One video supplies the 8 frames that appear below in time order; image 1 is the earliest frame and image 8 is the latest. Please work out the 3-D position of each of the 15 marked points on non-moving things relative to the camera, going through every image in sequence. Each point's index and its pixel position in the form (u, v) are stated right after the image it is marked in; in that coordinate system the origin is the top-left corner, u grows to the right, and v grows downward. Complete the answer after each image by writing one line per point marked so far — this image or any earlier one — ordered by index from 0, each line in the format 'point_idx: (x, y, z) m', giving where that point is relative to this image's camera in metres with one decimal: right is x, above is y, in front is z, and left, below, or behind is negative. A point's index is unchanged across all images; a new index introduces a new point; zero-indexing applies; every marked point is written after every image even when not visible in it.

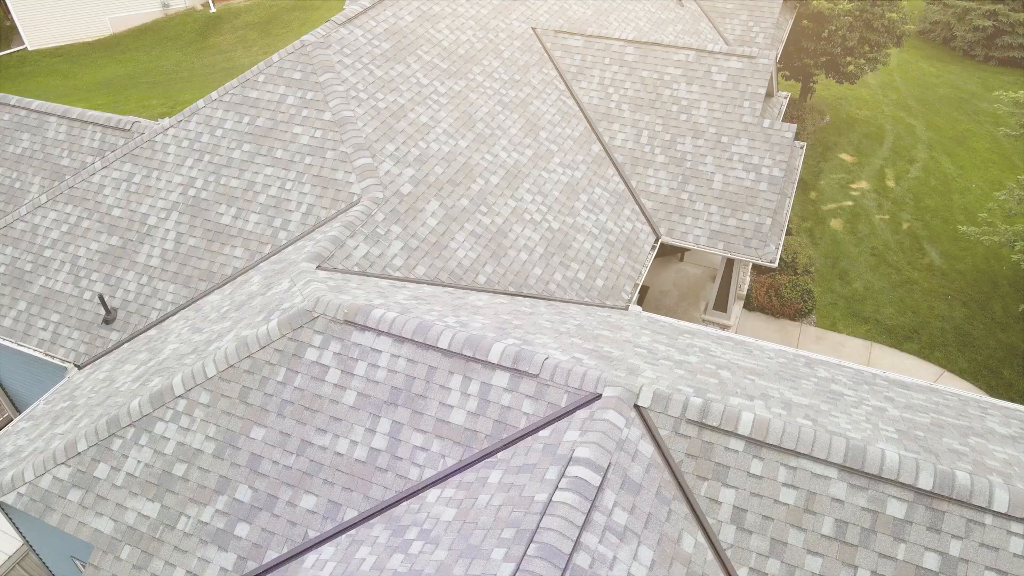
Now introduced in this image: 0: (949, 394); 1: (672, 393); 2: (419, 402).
0: (+7.7, -1.9, +13.2) m
1: (+1.9, -1.3, +9.2) m
2: (-1.2, -1.5, +9.8) m
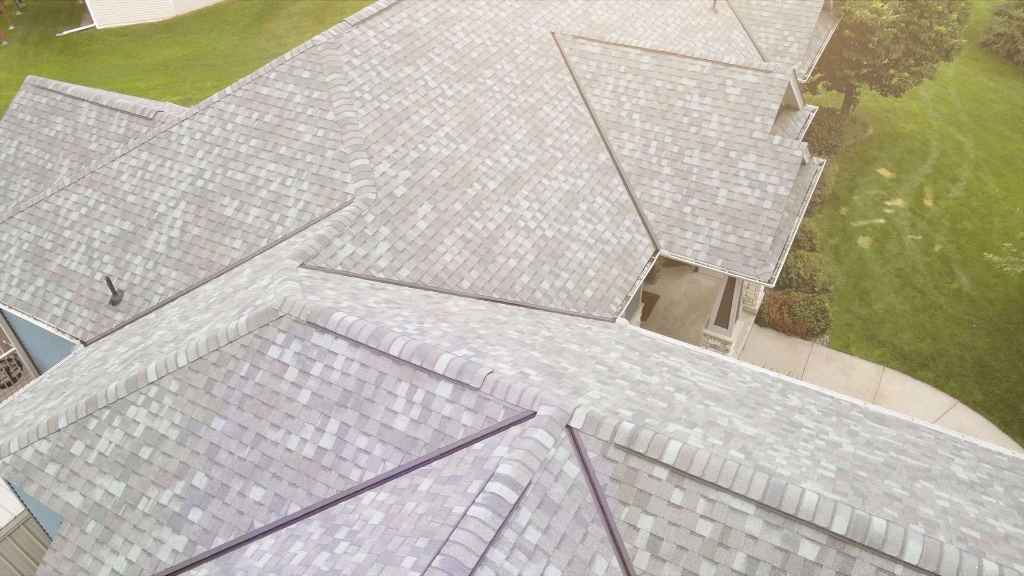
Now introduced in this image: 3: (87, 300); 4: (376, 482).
0: (+7.1, -2.5, +12.9) m
1: (+1.1, -1.6, +9.3) m
2: (-2.0, -1.6, +10.2) m
3: (-9.0, -0.2, +16.0) m
4: (-1.7, -2.5, +9.6) m
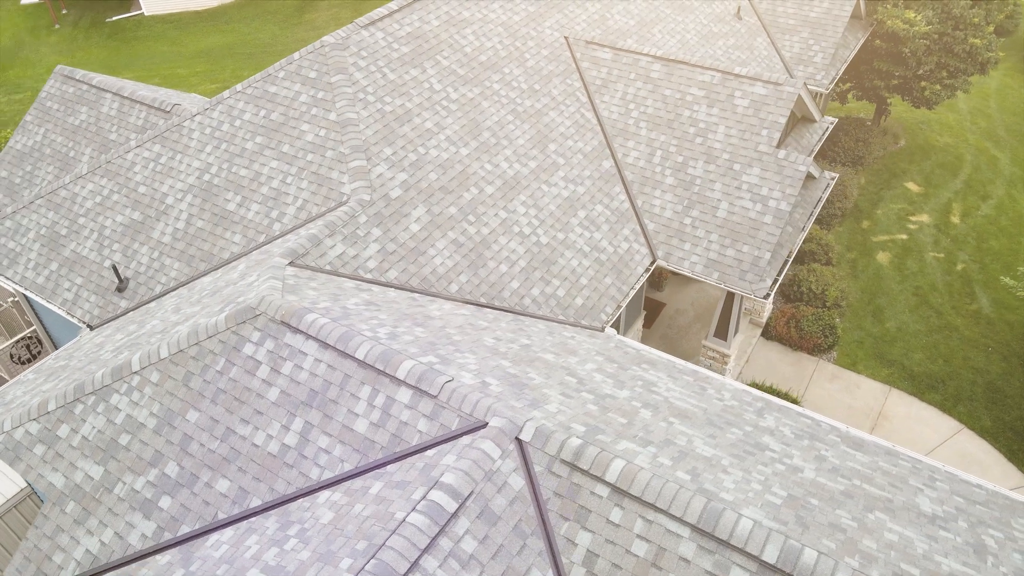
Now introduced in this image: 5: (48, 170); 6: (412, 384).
0: (+6.6, -2.9, +12.8) m
1: (+0.5, -1.8, +9.4) m
2: (-2.5, -1.7, +10.5) m
3: (-9.2, +0.1, +16.6) m
4: (-2.4, -2.5, +9.9) m
5: (-12.1, +3.1, +19.7) m
6: (-1.3, -1.3, +10.2) m
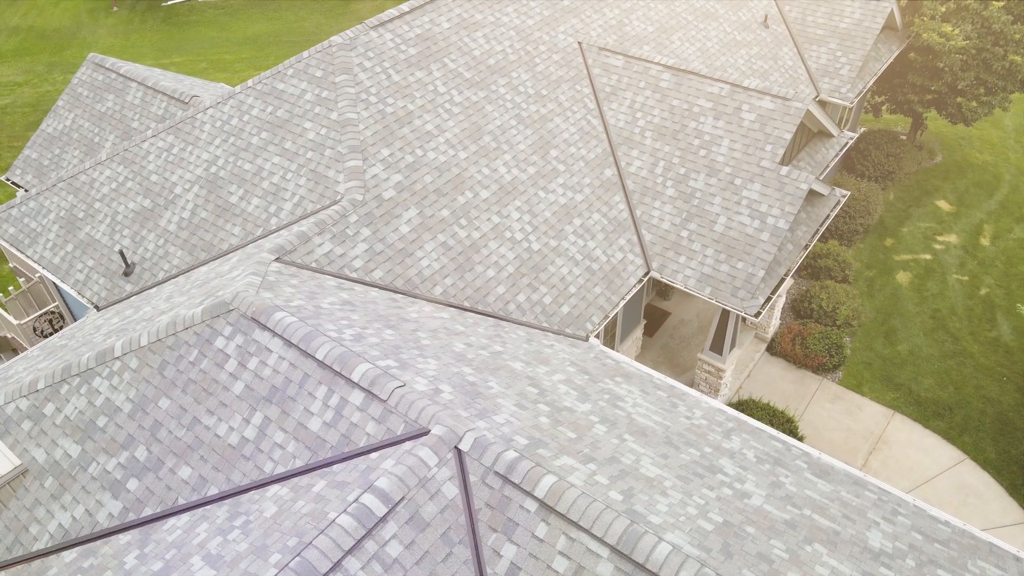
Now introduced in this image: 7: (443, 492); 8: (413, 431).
0: (+6.0, -3.4, +12.6) m
1: (-0.2, -2.0, +9.6) m
2: (-3.2, -1.7, +10.8) m
3: (-9.4, +0.5, +17.4) m
4: (-3.1, -2.6, +10.3) m
5: (-12.0, +3.7, +20.6) m
6: (-2.0, -1.4, +10.4) m
7: (-0.8, -2.5, +9.3) m
8: (-1.3, -1.9, +9.9) m
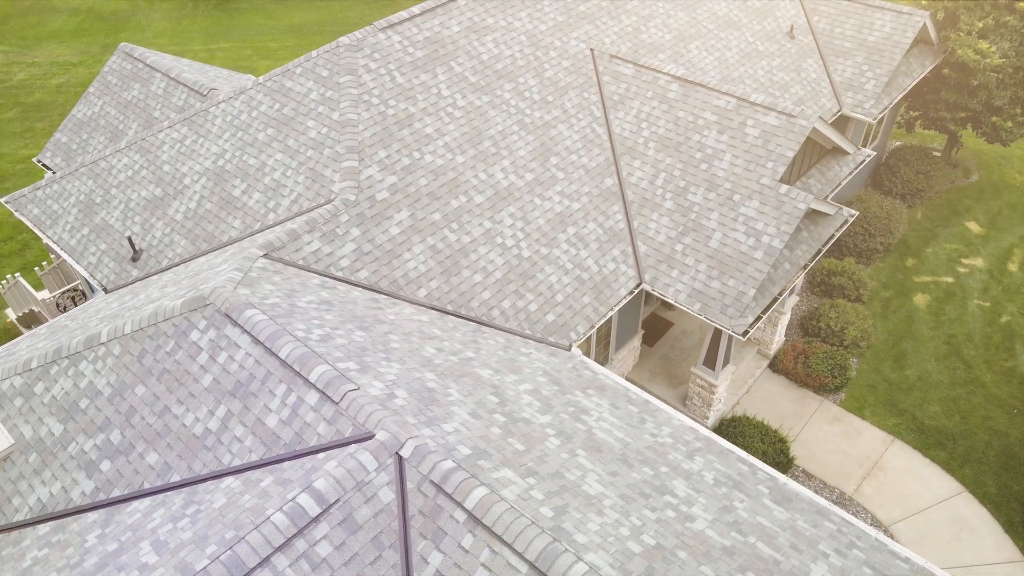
0: (+5.3, -3.8, +12.4) m
1: (-1.0, -2.1, +9.8) m
2: (-3.9, -1.7, +11.3) m
3: (-9.5, +0.8, +18.1) m
4: (-3.9, -2.6, +10.7) m
5: (-11.8, +4.2, +21.5) m
6: (-2.7, -1.4, +10.8) m
7: (-1.7, -2.7, +9.6) m
8: (-2.1, -2.0, +10.2) m
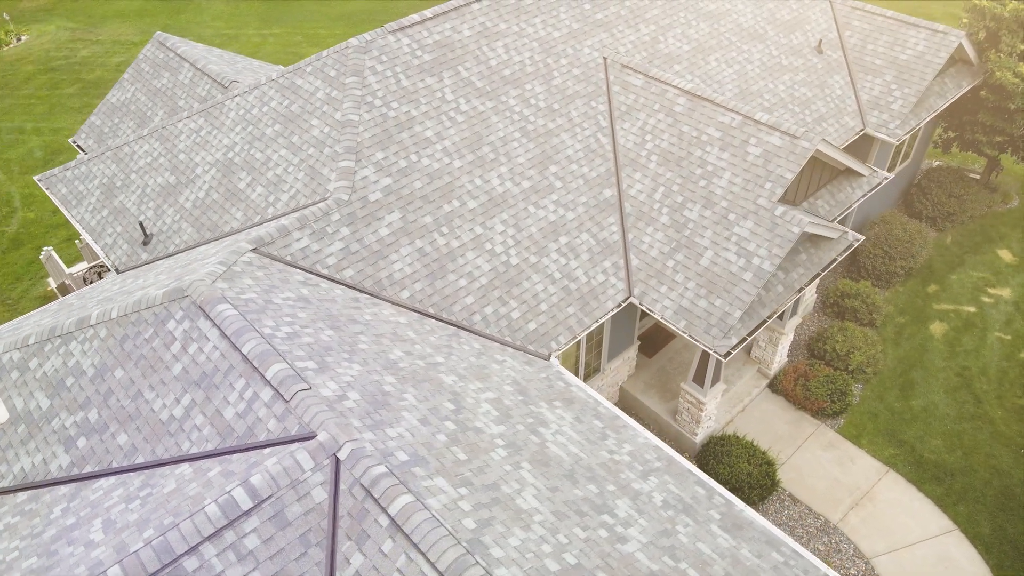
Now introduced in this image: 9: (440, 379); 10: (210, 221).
0: (+4.4, -4.3, +12.4) m
1: (-2.0, -2.3, +10.2) m
2: (-4.7, -1.6, +11.8) m
3: (-9.7, +1.3, +19.0) m
4: (-4.8, -2.5, +11.3) m
5: (-11.5, +4.8, +22.4) m
6: (-3.5, -1.5, +11.2) m
7: (-2.7, -2.8, +10.0) m
8: (-2.9, -2.1, +10.6) m
9: (-1.3, -1.6, +13.3) m
10: (-7.1, +1.6, +17.7) m
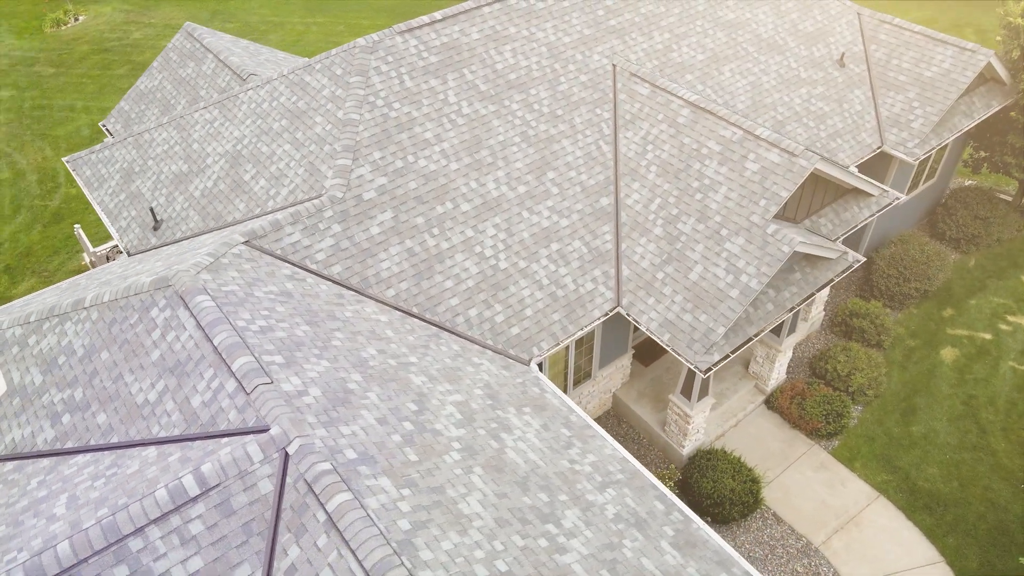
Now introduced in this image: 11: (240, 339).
0: (+3.6, -4.7, +12.4) m
1: (-2.8, -2.3, +10.6) m
2: (-5.4, -1.5, +12.3) m
3: (-9.7, +1.8, +19.7) m
4: (-5.5, -2.4, +11.8) m
5: (-11.1, +5.4, +23.3) m
6: (-4.3, -1.4, +11.7) m
7: (-3.5, -2.7, +10.4) m
8: (-3.7, -2.0, +11.0) m
9: (-1.9, -1.6, +13.7) m
10: (-7.3, +1.9, +18.4) m
11: (-4.4, -0.8, +12.3) m
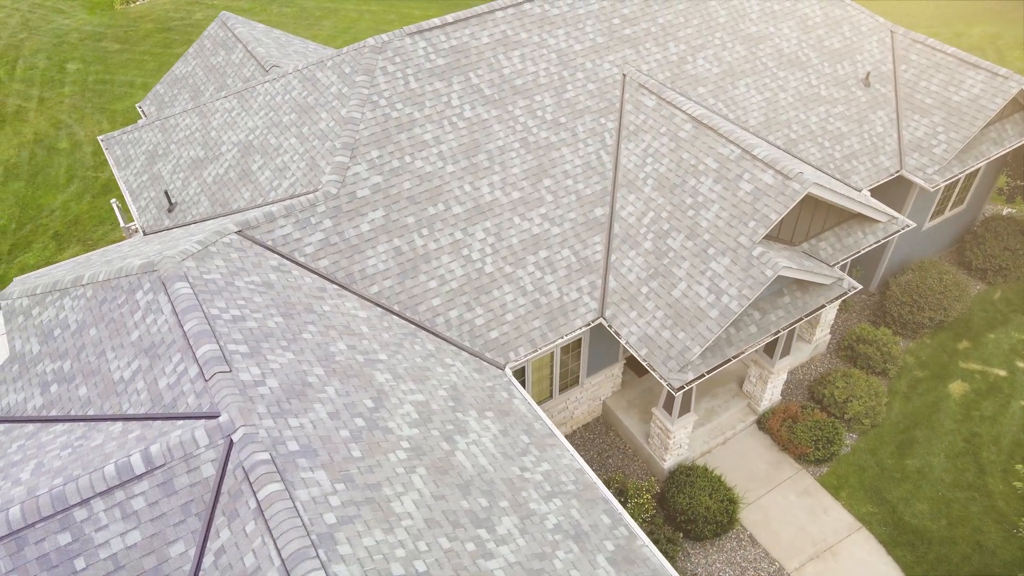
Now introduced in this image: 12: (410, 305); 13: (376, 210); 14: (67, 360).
0: (+2.5, -5.1, +12.5) m
1: (-3.8, -2.3, +11.1) m
2: (-6.2, -1.3, +13.1) m
3: (-9.8, +2.4, +20.7) m
4: (-6.5, -2.2, +12.6) m
5: (-10.6, +6.1, +24.3) m
6: (-5.1, -1.3, +12.4) m
7: (-4.6, -2.7, +11.0) m
8: (-4.7, -1.9, +11.7) m
9: (-2.6, -1.6, +14.1) m
10: (-7.4, +2.3, +19.2) m
11: (-5.2, -0.7, +13.0) m
12: (-2.3, -0.4, +16.7) m
13: (-3.1, +1.8, +17.4) m
14: (-8.5, -1.4, +14.4) m
